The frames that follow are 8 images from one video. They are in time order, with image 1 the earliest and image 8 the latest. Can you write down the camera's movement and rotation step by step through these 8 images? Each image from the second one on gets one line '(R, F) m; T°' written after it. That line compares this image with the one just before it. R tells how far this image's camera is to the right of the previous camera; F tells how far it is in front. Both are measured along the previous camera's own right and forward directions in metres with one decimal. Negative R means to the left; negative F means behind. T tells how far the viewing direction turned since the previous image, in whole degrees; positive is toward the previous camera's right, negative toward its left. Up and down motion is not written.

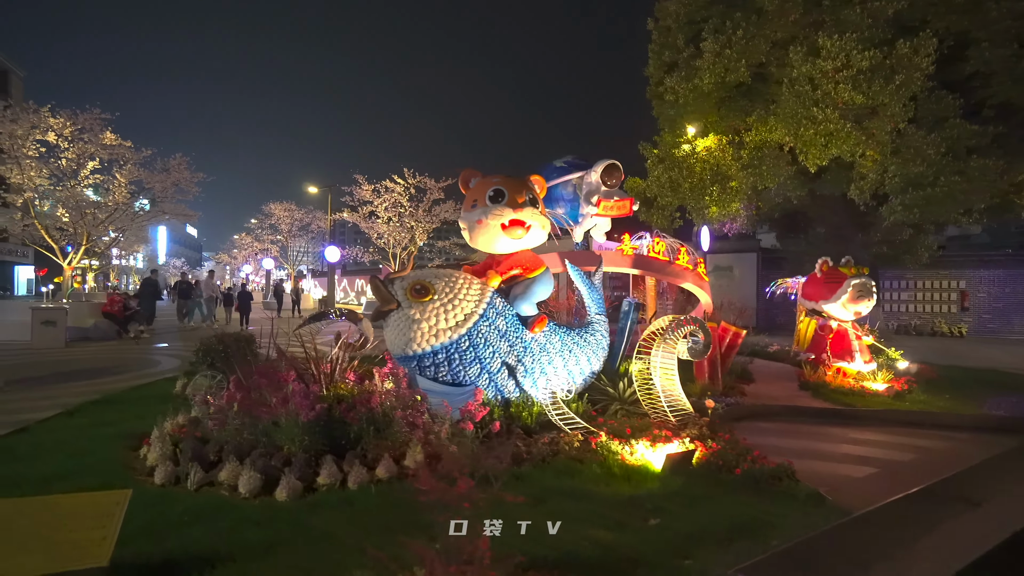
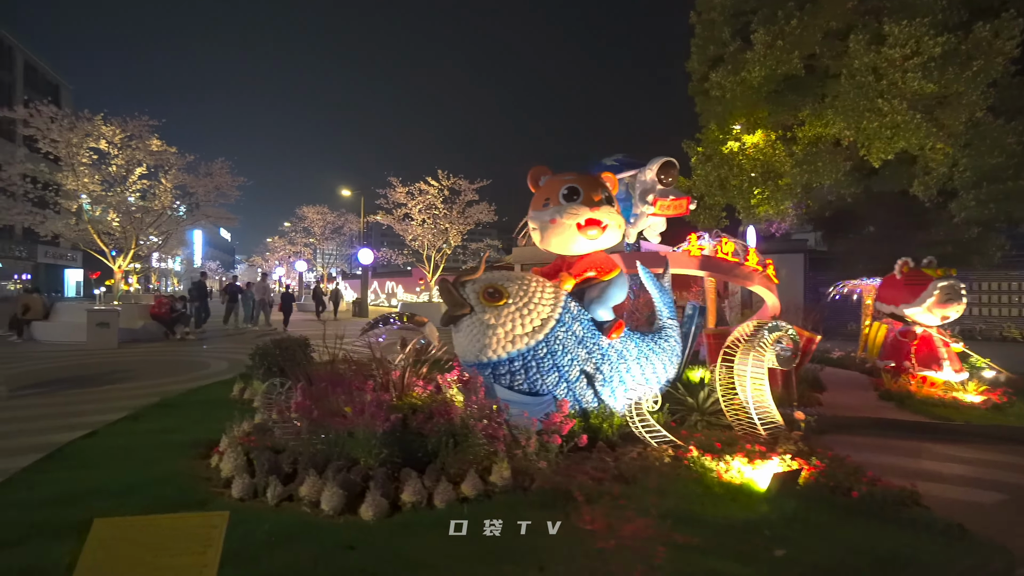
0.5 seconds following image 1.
(-0.5, +0.3) m; -3°
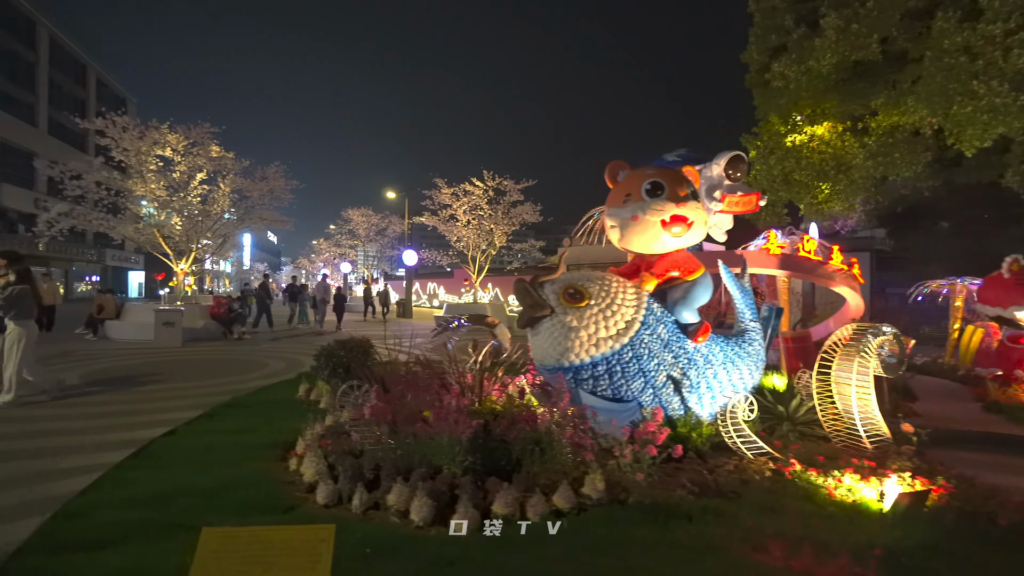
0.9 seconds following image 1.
(-0.4, +0.2) m; -4°
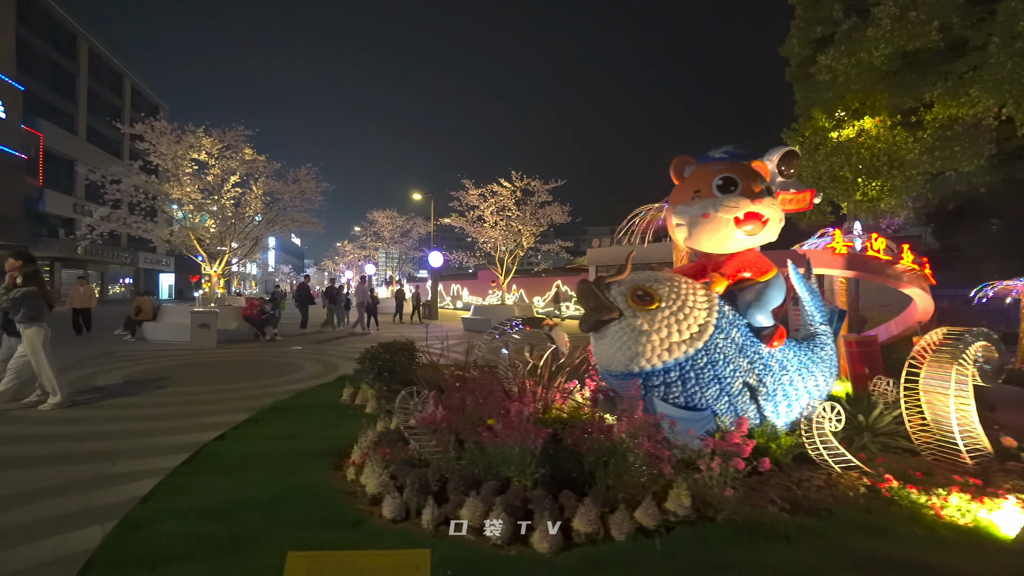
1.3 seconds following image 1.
(-0.4, +0.2) m; -2°
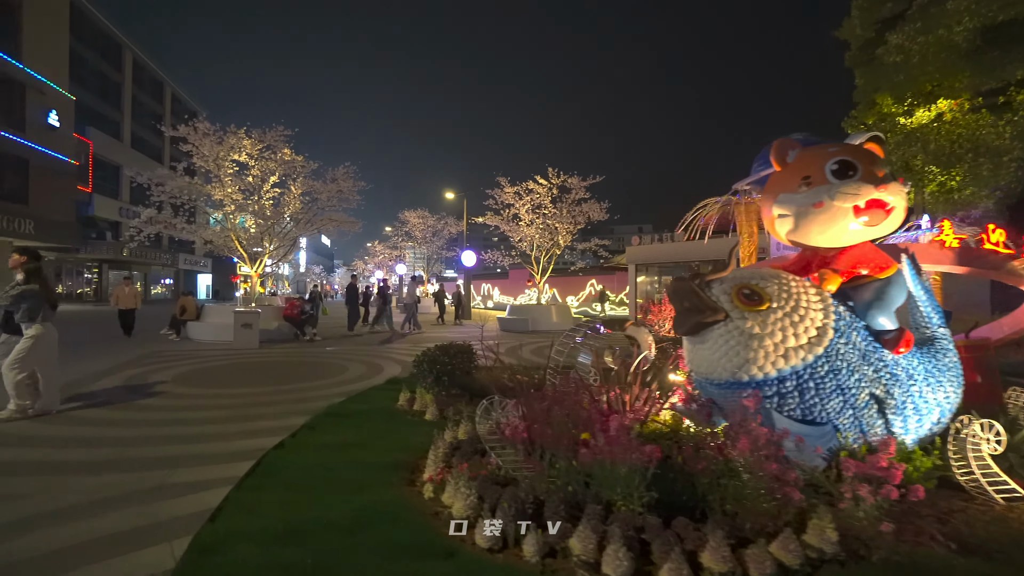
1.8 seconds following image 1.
(-0.5, +0.4) m; -3°
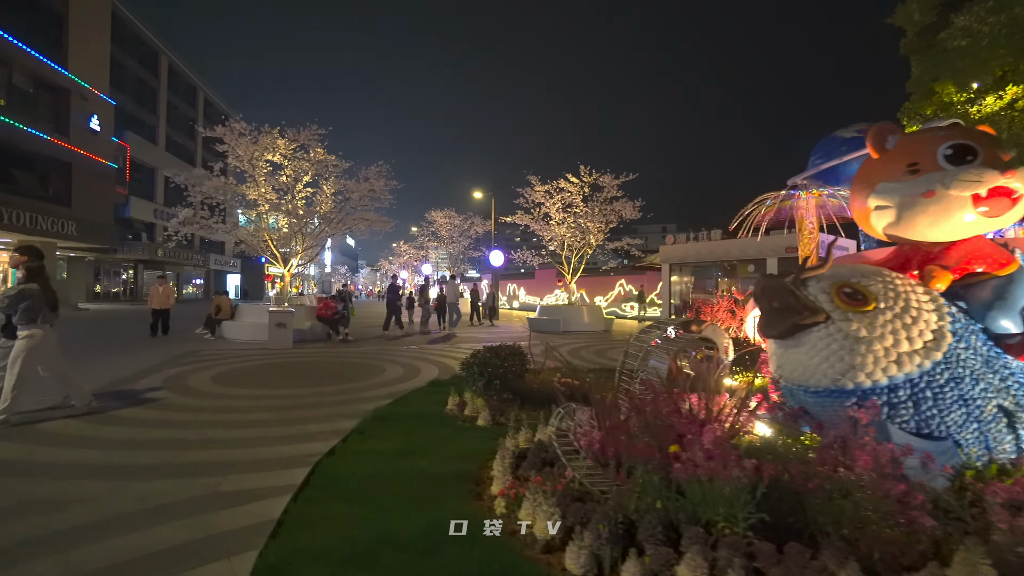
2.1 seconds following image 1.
(-0.4, +0.3) m; -2°
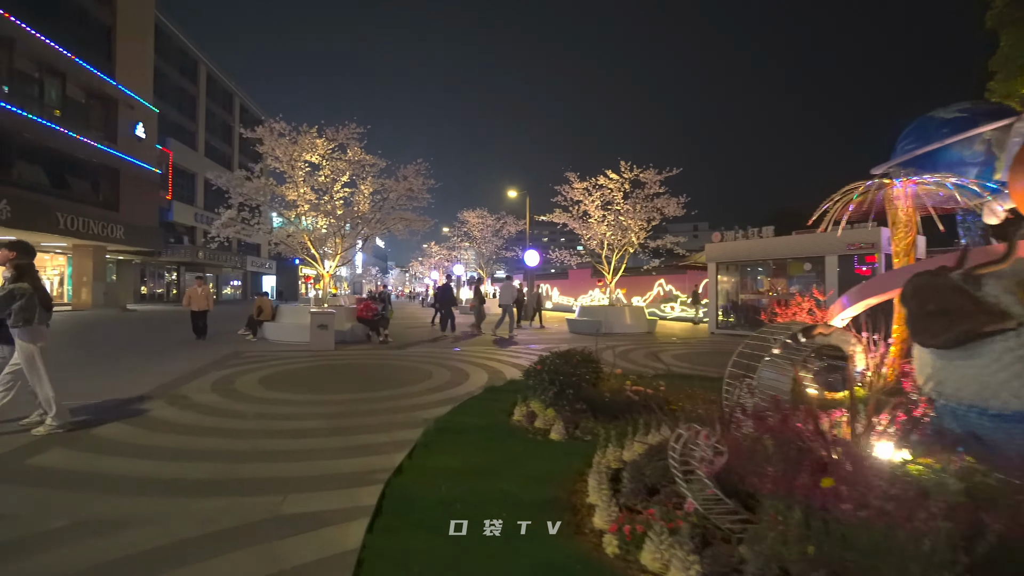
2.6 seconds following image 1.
(-0.5, +0.5) m; -3°
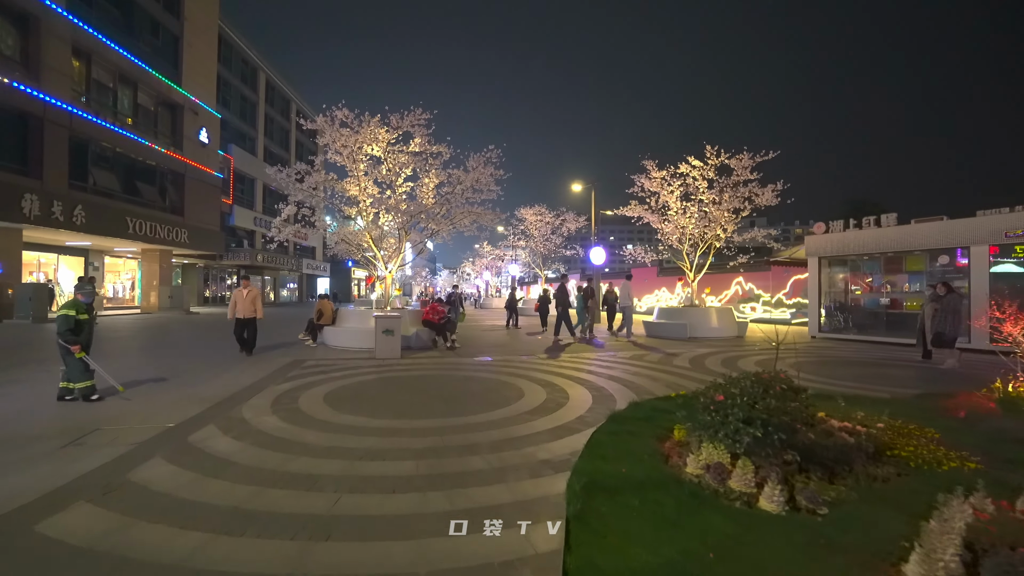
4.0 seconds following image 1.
(-1.0, +1.5) m; -5°
